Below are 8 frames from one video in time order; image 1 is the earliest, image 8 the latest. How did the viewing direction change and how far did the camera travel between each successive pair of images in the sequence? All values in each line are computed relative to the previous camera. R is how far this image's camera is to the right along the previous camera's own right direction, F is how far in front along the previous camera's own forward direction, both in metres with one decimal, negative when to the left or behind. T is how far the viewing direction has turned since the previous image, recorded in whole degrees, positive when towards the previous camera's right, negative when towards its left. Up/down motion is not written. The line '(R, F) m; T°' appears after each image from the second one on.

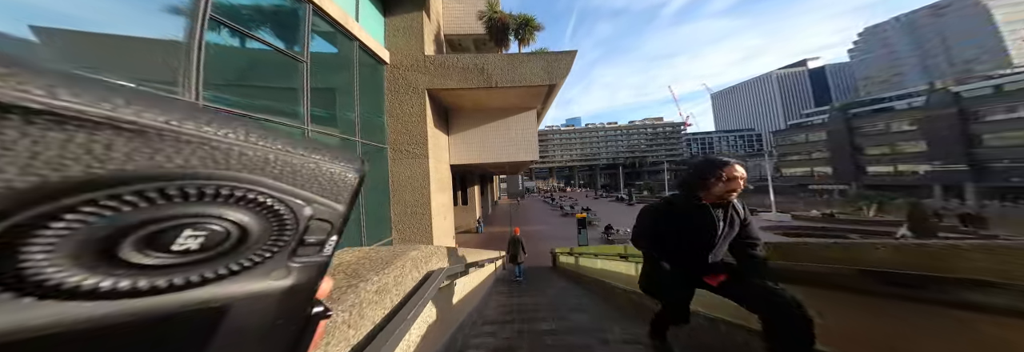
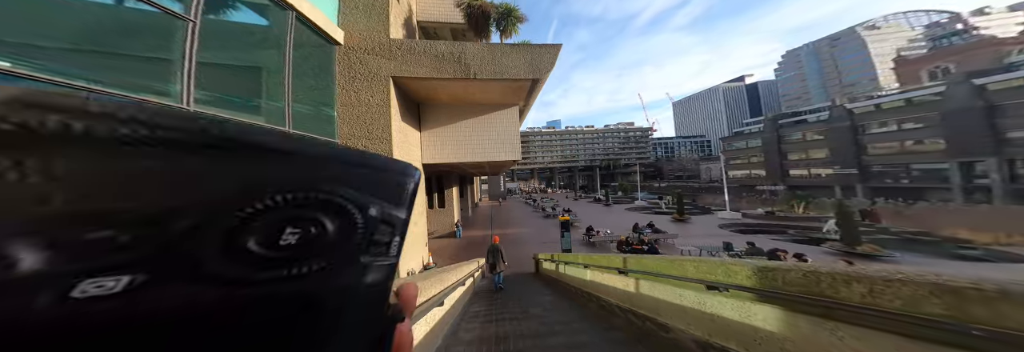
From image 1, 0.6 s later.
(+0.4, -0.6) m; +4°
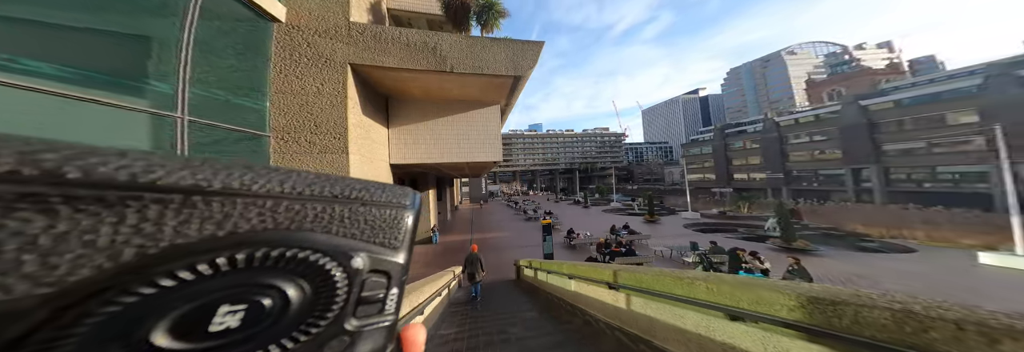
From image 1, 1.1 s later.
(+0.4, -0.6) m; +4°
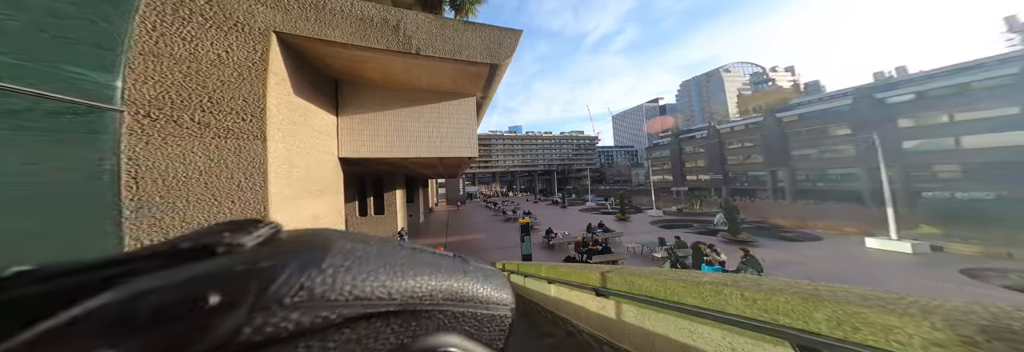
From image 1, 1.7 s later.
(+0.1, -1.0) m; +4°
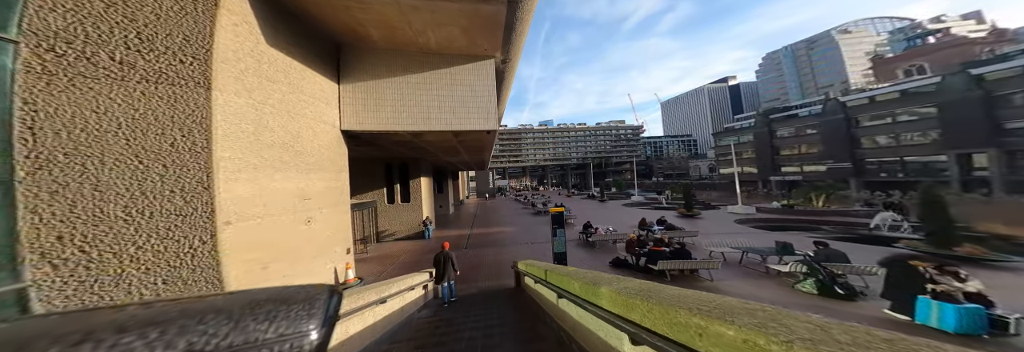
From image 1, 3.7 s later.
(0.0, +2.0) m; -7°
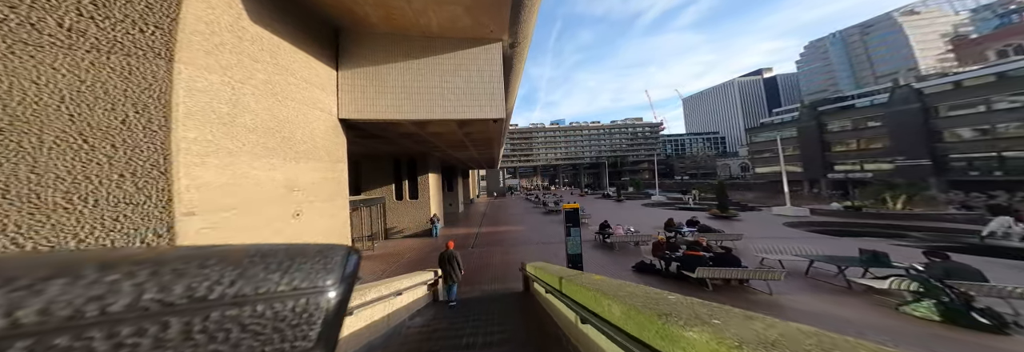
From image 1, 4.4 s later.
(0.0, +0.8) m; -2°
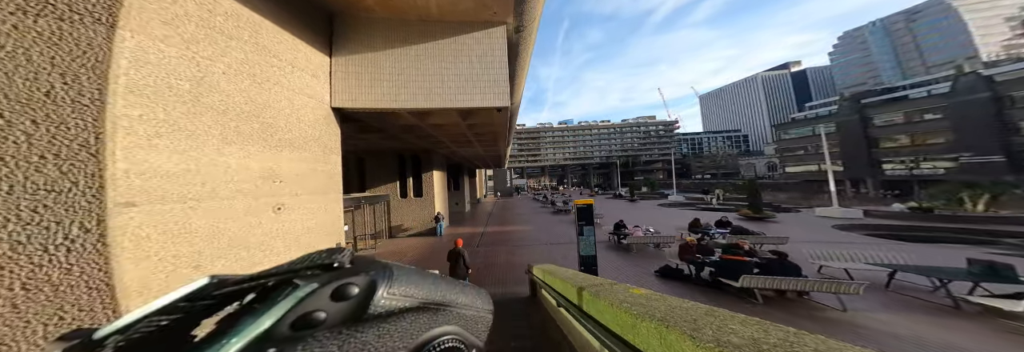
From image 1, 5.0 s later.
(0.0, +0.6) m; -2°
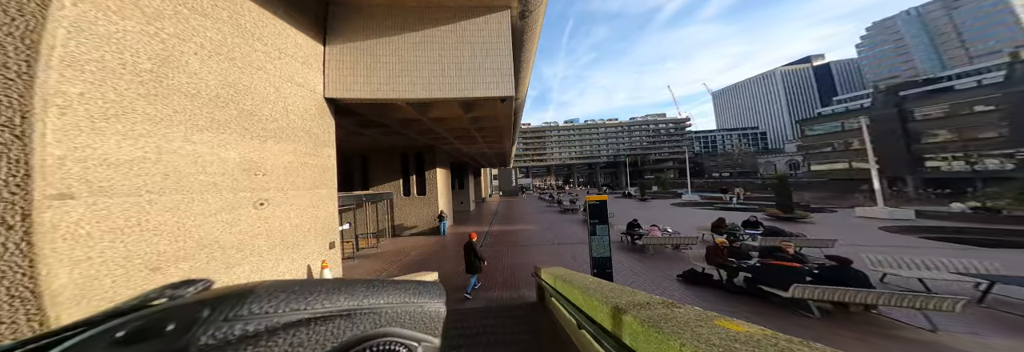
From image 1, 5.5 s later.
(0.0, +0.5) m; -1°
